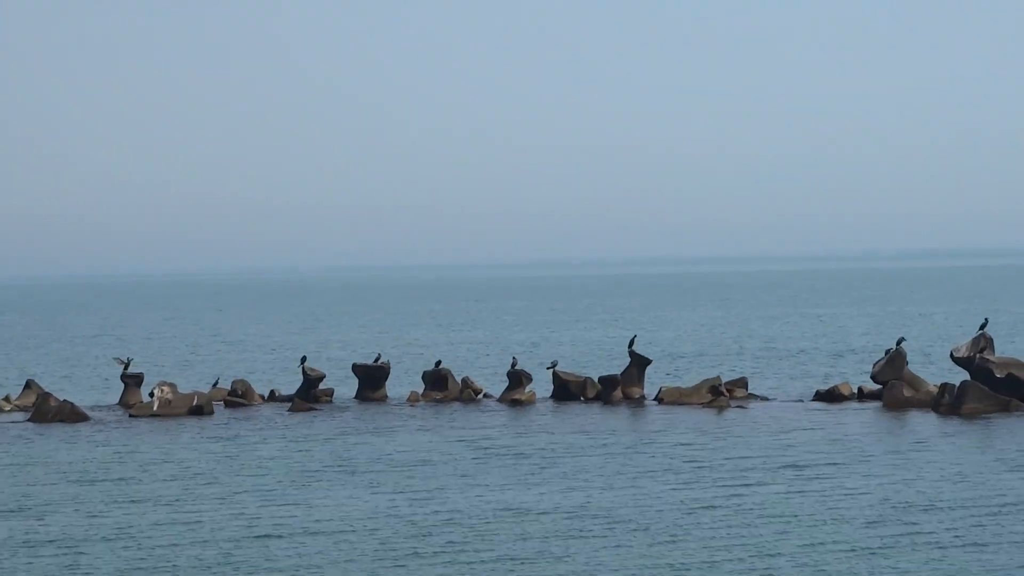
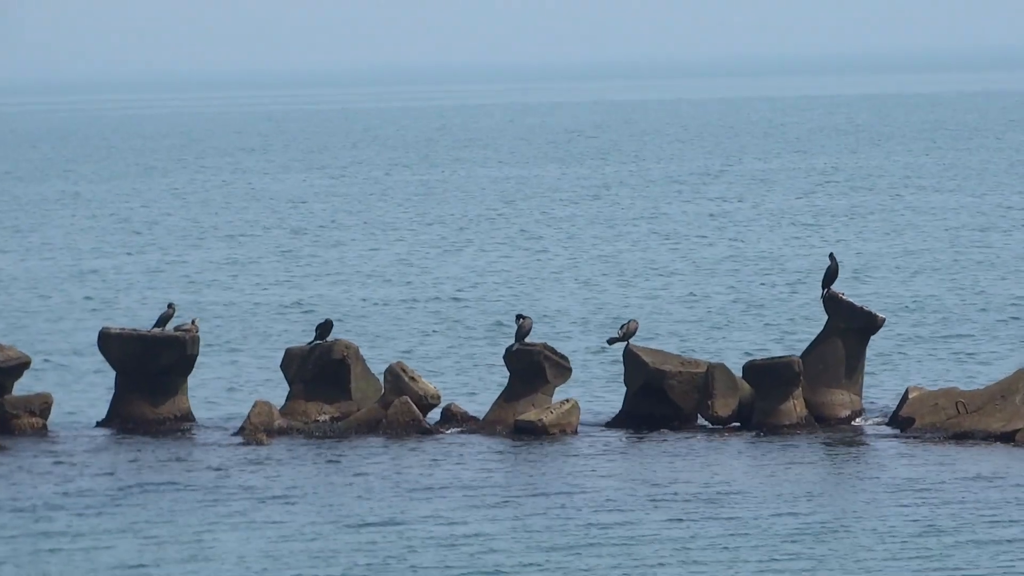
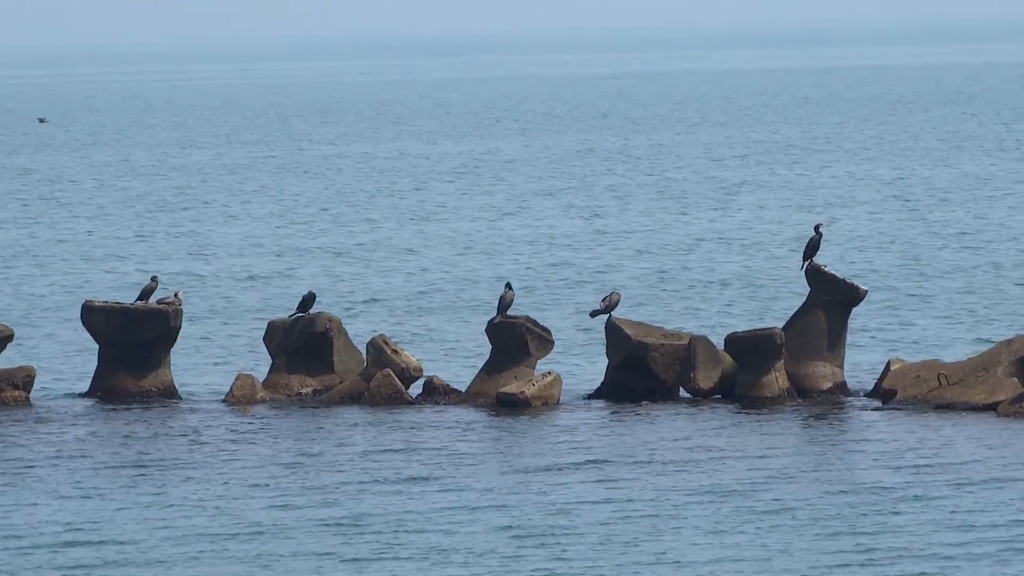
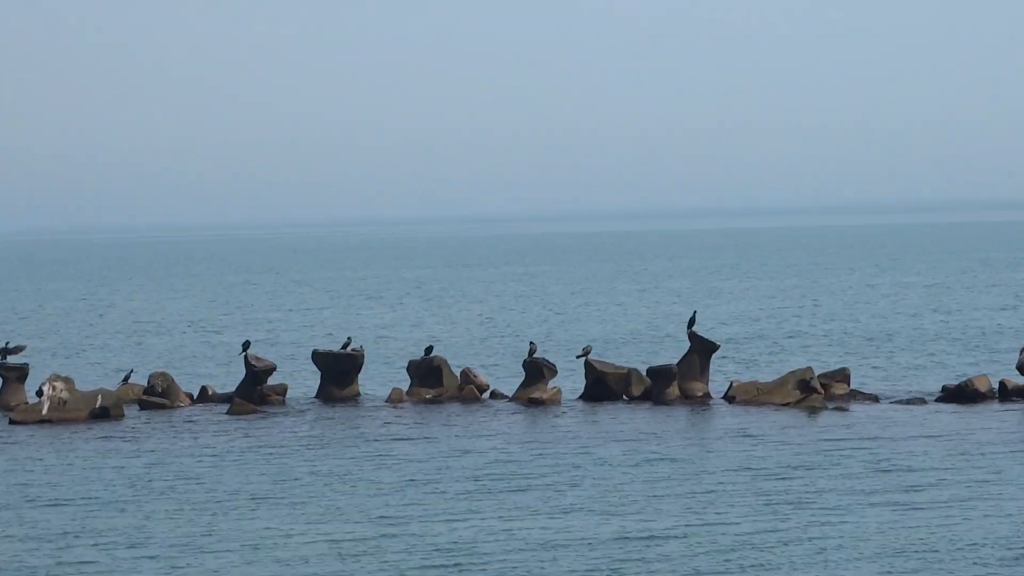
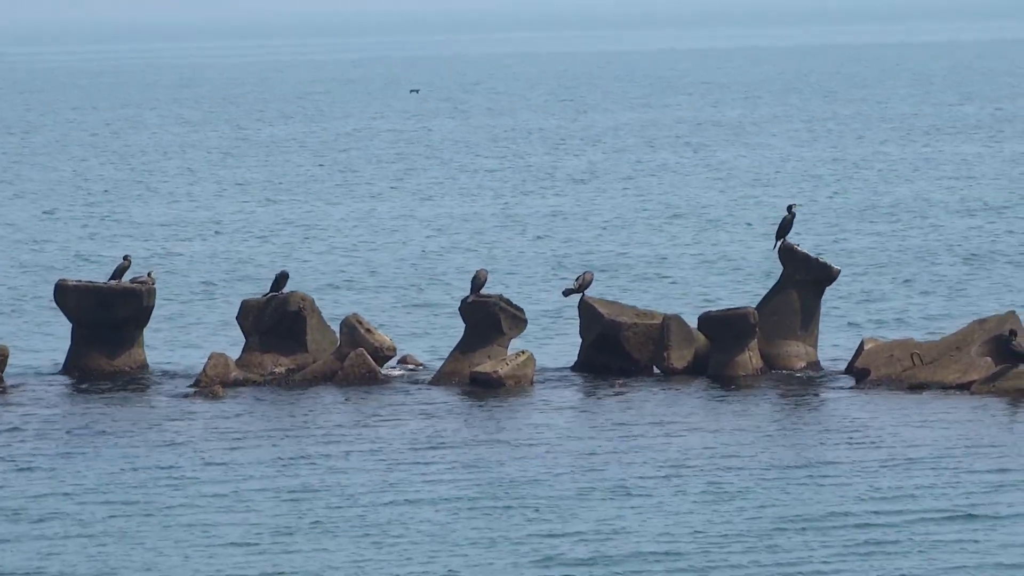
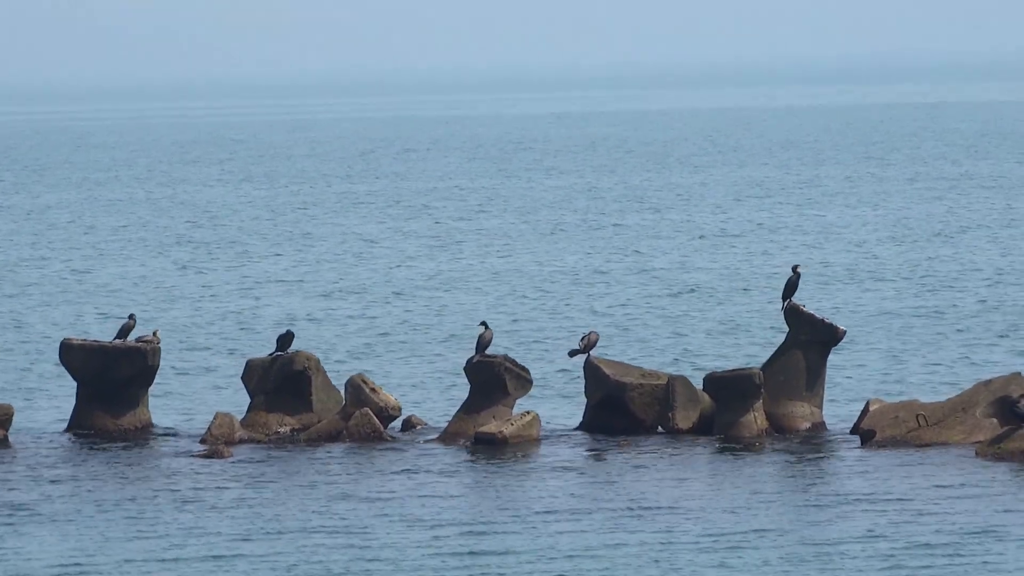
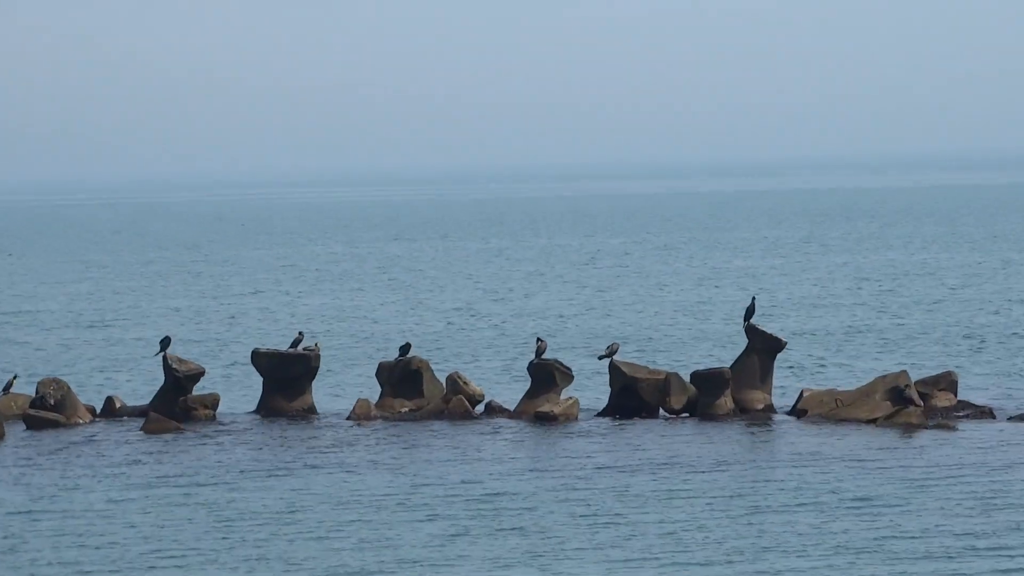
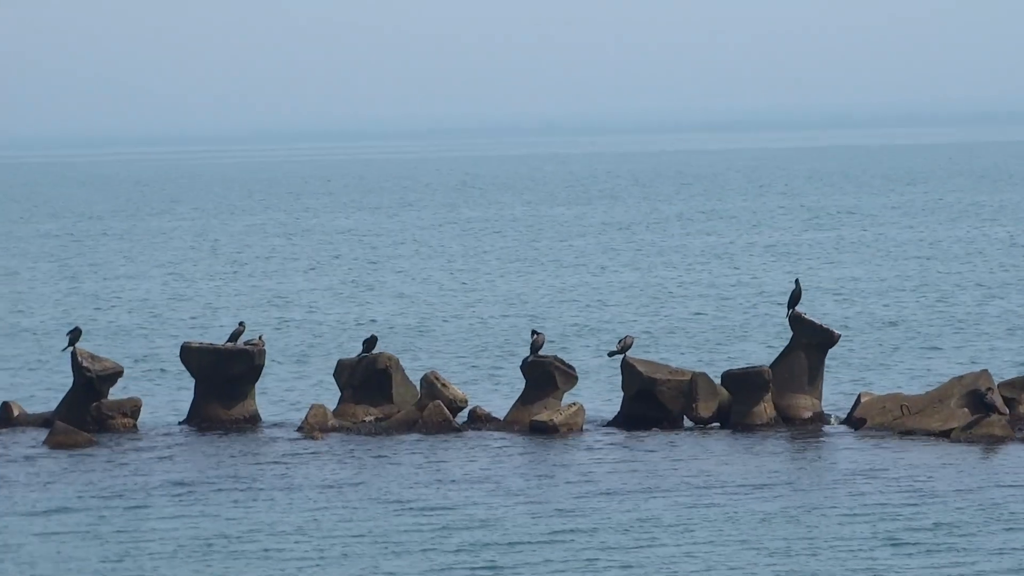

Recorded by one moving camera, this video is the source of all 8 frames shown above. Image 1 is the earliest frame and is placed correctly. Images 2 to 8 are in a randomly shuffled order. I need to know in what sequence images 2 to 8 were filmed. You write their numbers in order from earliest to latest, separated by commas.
4, 7, 8, 2, 6, 3, 5
